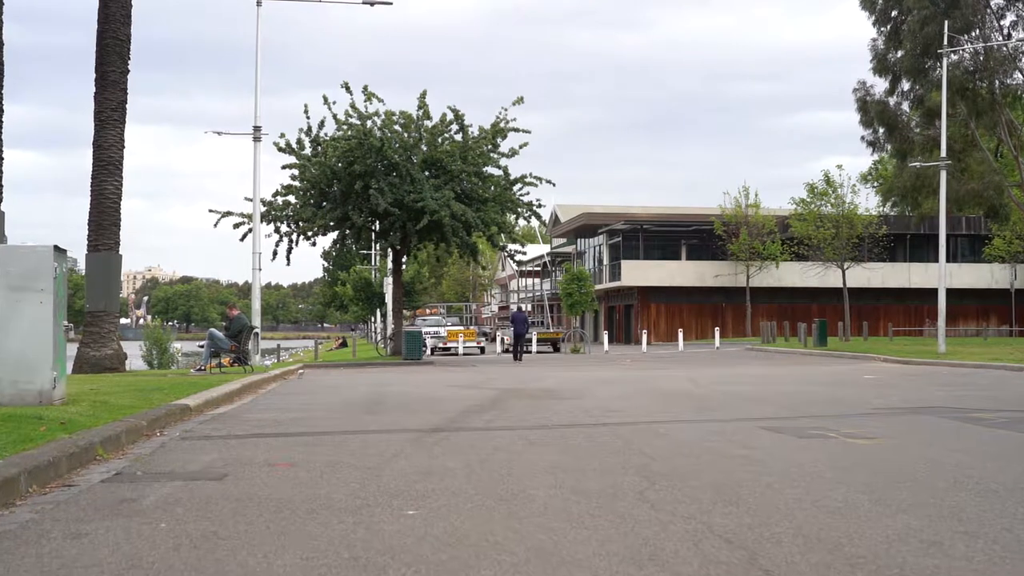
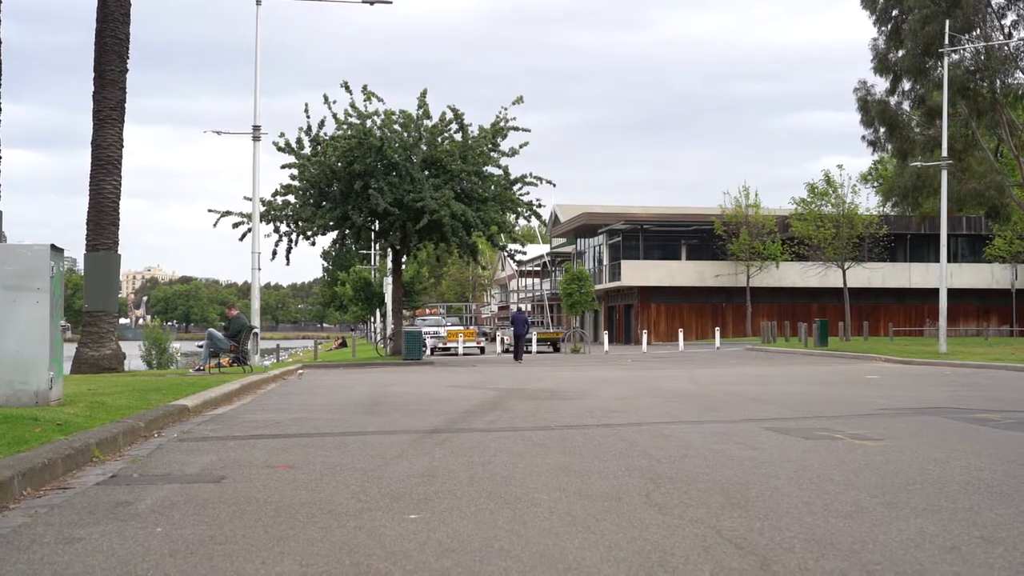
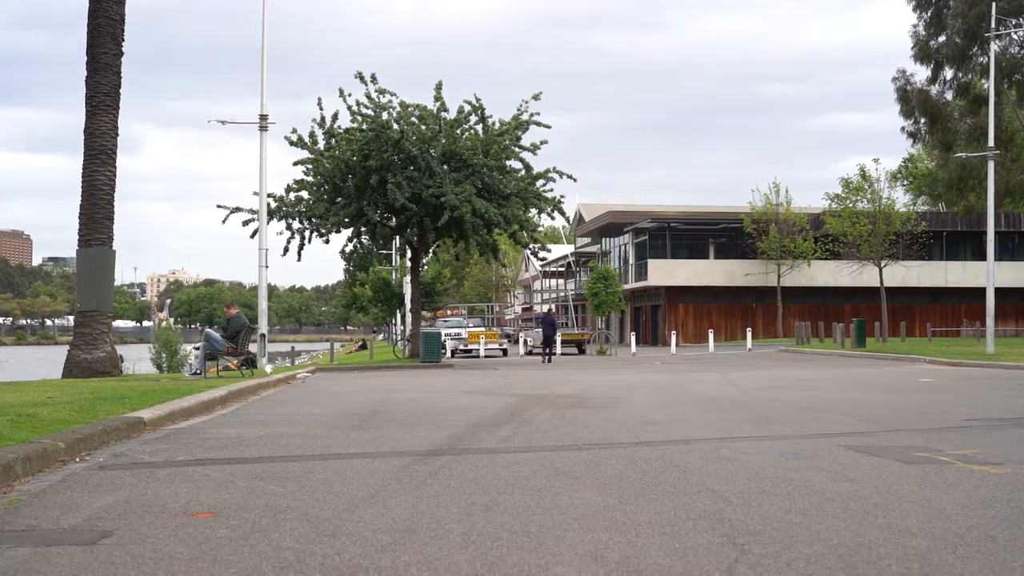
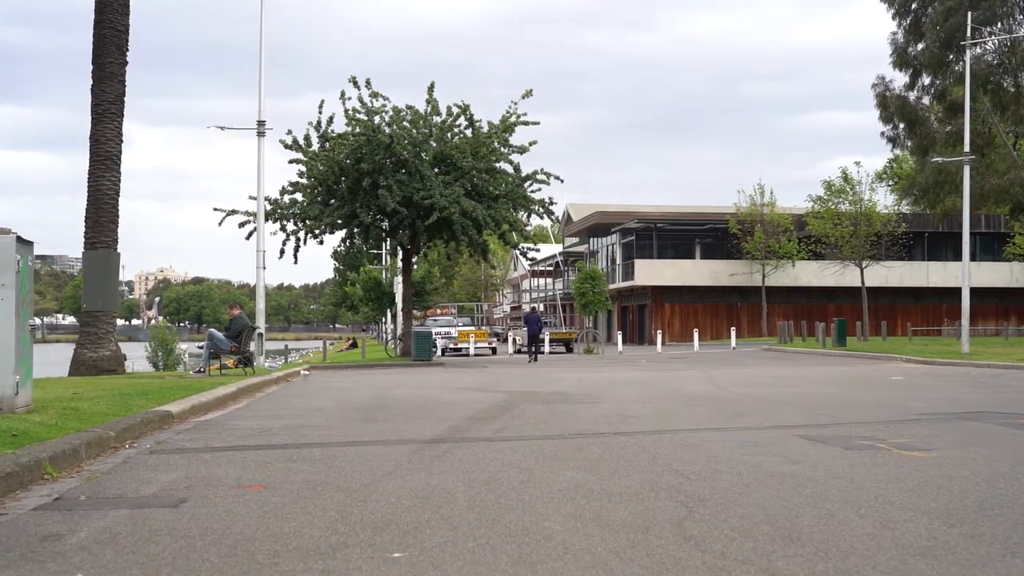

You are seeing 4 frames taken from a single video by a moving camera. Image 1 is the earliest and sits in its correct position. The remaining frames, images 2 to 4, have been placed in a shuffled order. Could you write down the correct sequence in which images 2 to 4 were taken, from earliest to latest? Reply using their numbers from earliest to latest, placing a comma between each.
2, 4, 3
